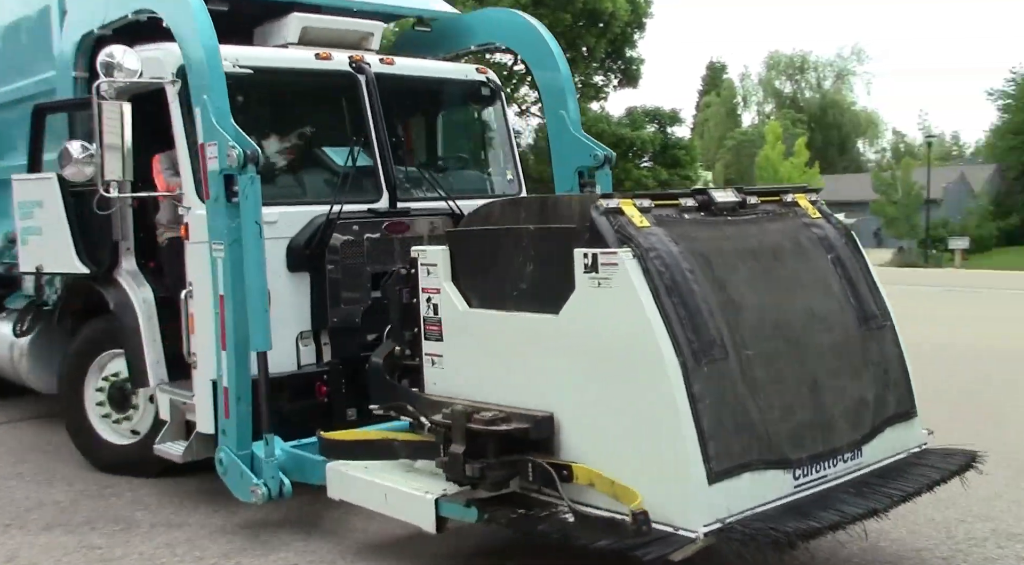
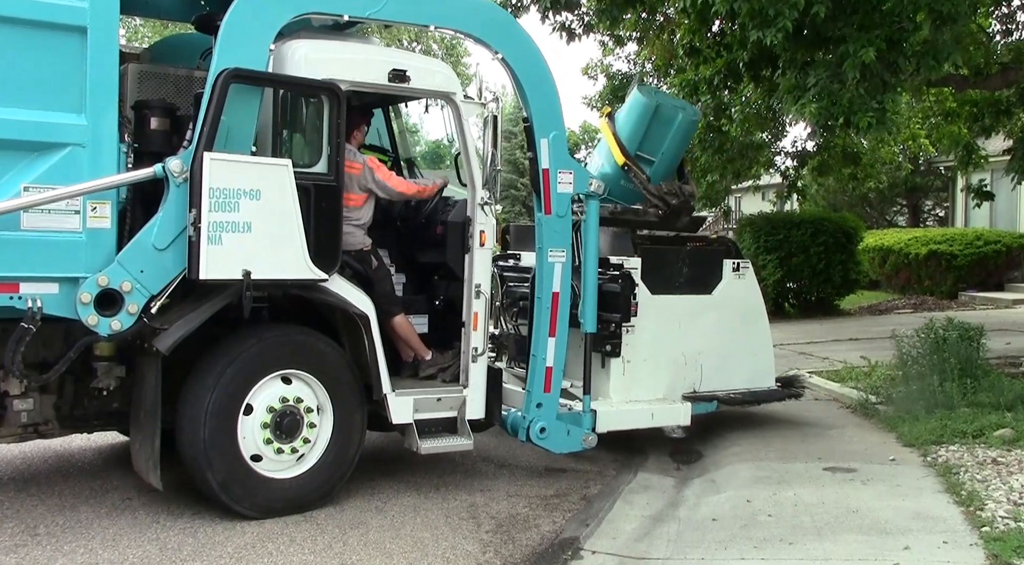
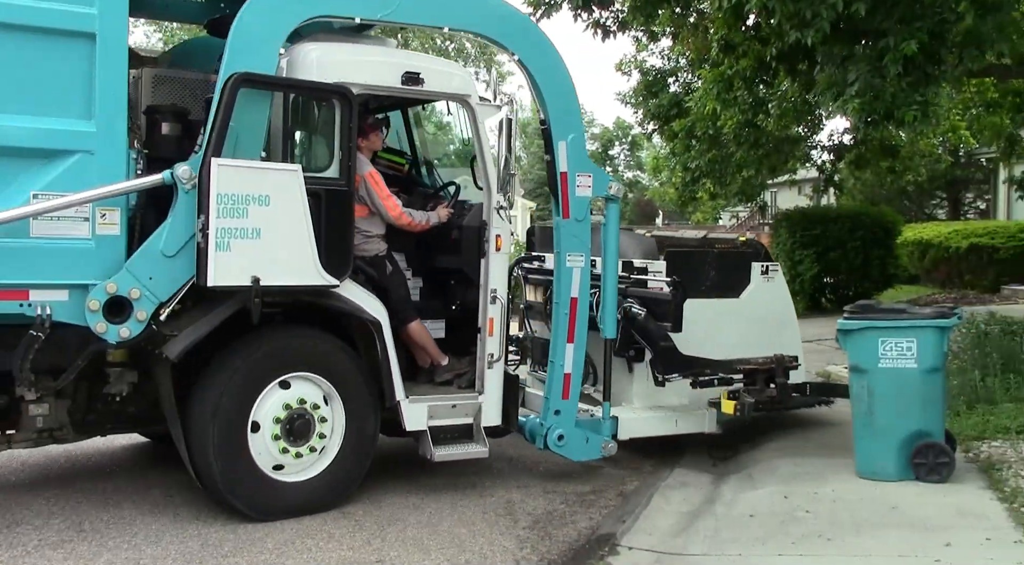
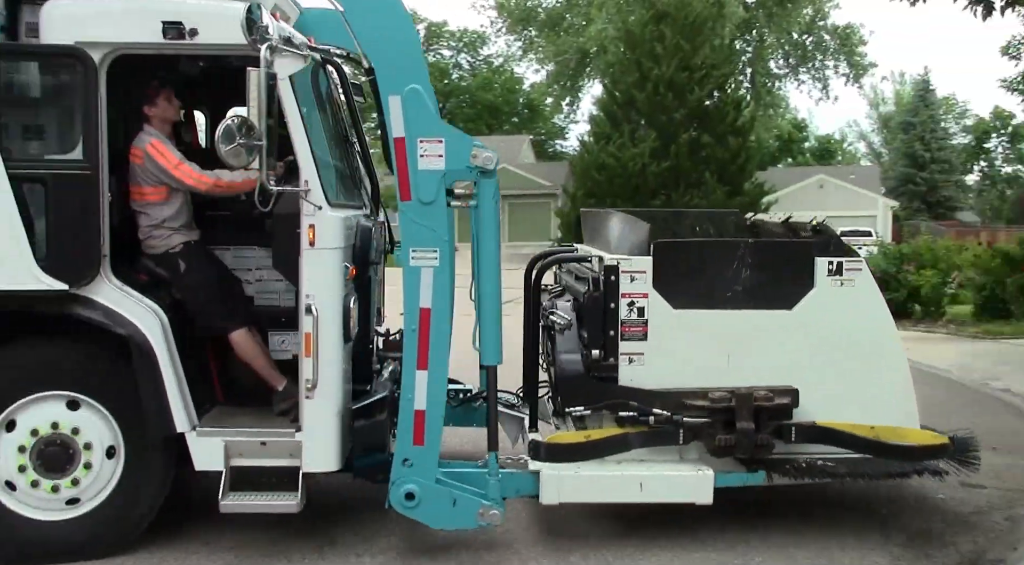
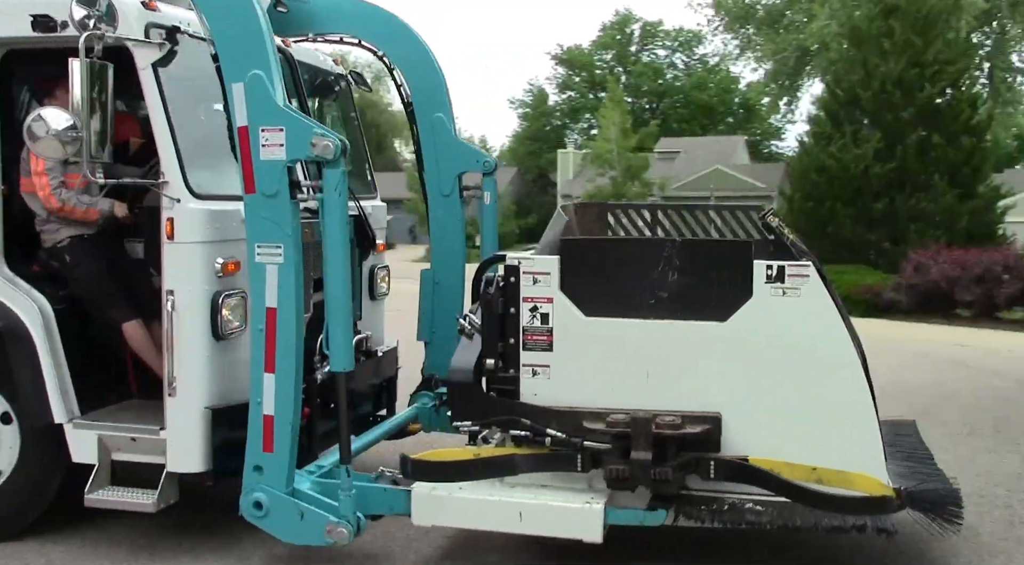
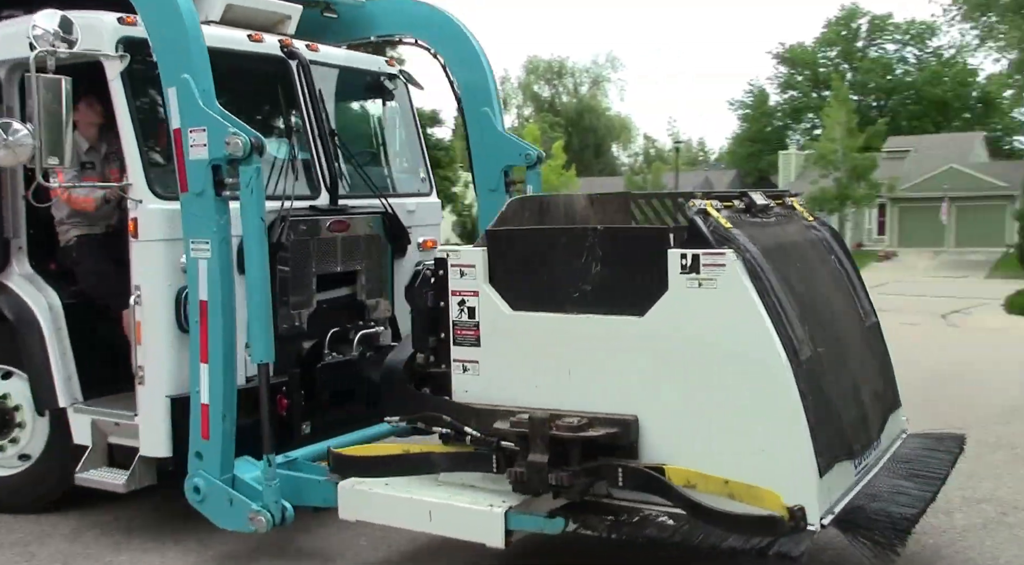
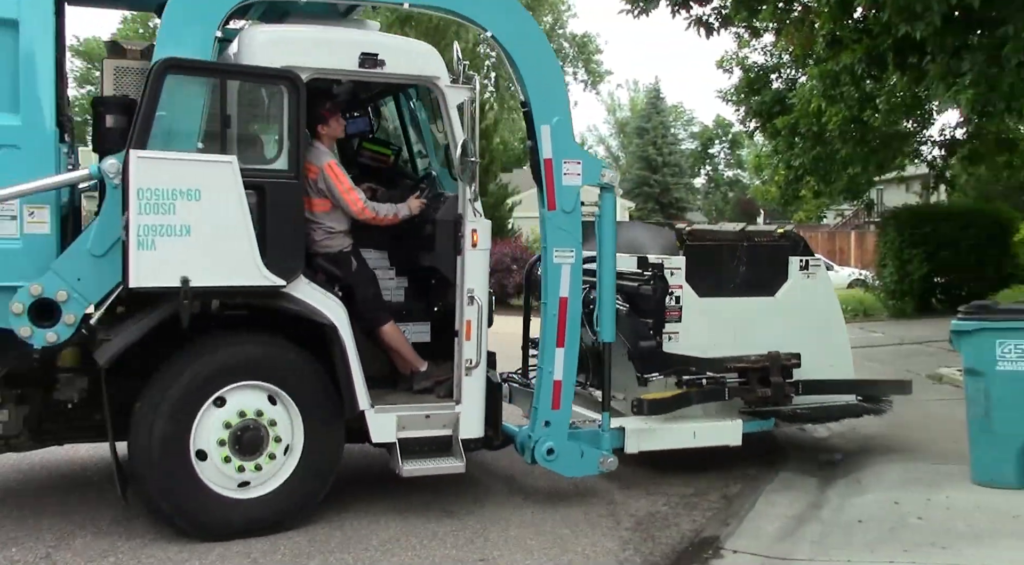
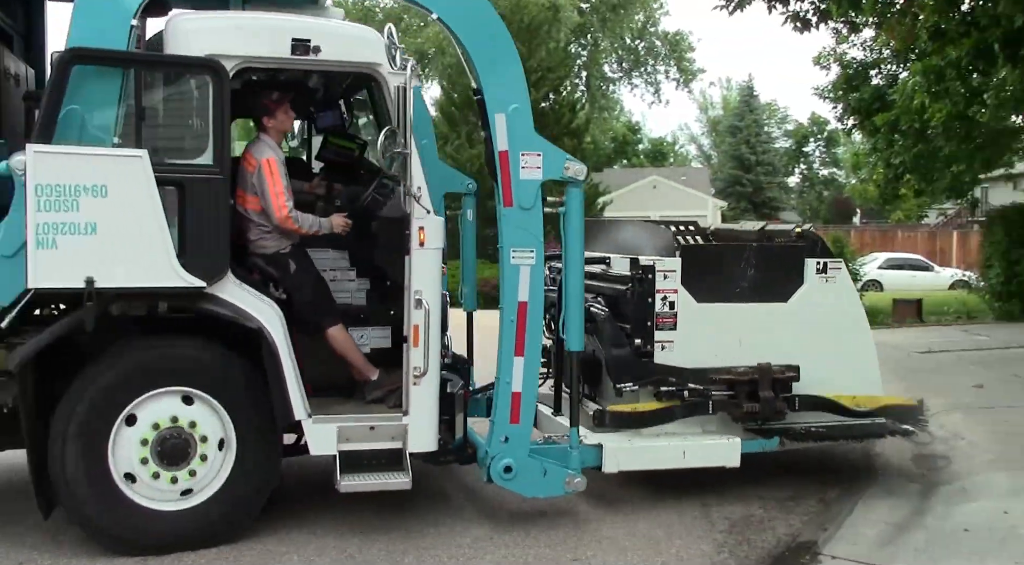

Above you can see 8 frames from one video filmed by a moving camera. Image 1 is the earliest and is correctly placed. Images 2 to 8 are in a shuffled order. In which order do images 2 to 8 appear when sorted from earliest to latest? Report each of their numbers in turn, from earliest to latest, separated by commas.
6, 5, 4, 8, 7, 3, 2
